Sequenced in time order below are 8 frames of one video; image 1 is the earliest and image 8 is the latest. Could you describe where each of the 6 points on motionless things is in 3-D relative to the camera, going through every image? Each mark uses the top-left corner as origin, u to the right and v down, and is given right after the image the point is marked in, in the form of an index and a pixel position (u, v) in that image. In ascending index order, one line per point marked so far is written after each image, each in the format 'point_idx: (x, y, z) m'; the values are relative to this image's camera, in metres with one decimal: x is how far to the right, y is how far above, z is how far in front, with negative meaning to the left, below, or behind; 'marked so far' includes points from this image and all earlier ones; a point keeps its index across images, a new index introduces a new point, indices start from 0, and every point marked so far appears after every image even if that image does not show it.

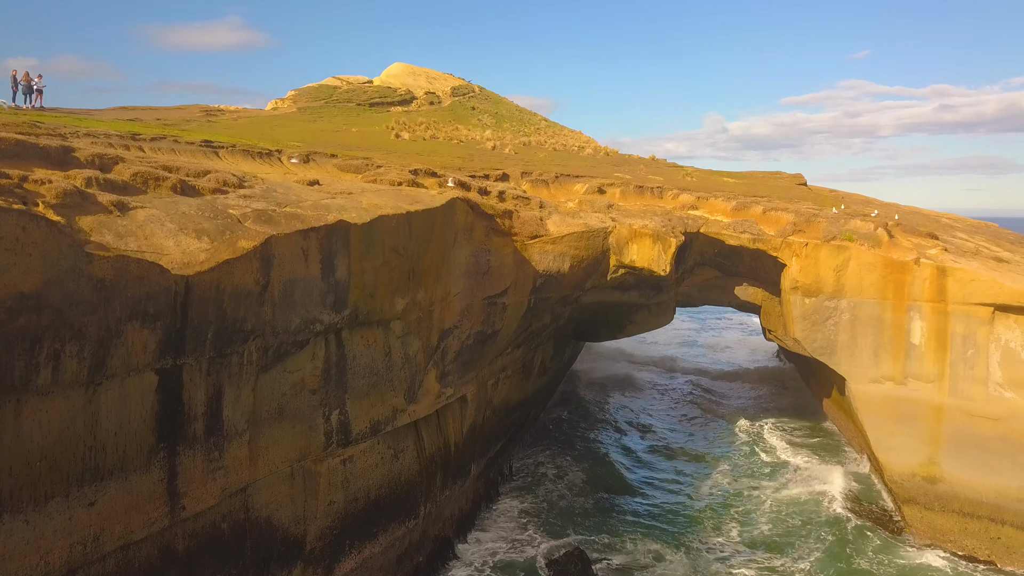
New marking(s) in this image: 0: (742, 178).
0: (+4.5, +2.1, +19.0) m
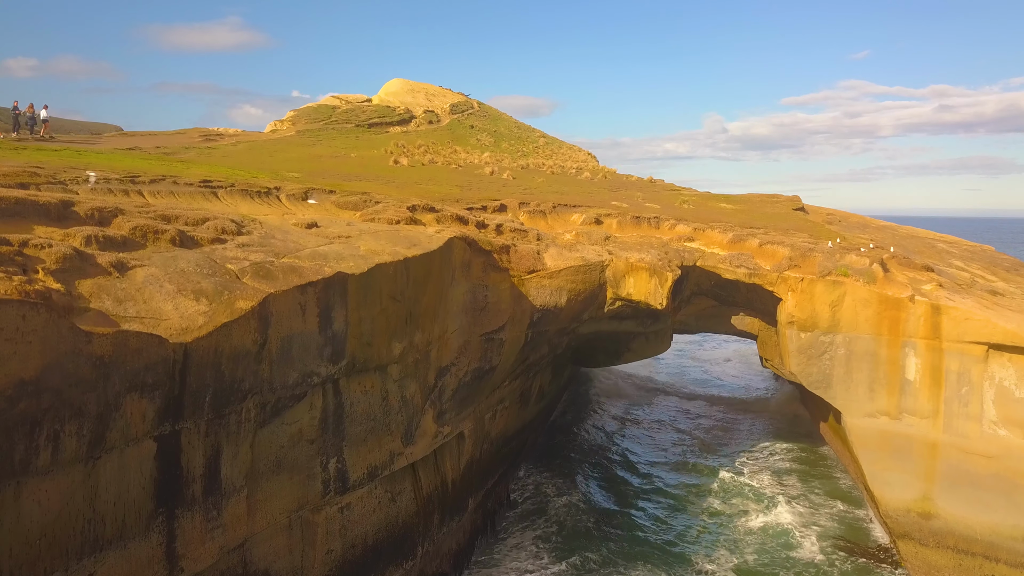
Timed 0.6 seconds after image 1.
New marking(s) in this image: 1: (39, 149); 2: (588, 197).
0: (+4.4, +1.6, +19.0) m
1: (-7.0, +2.0, +14.4) m
2: (+1.4, +1.7, +17.7) m
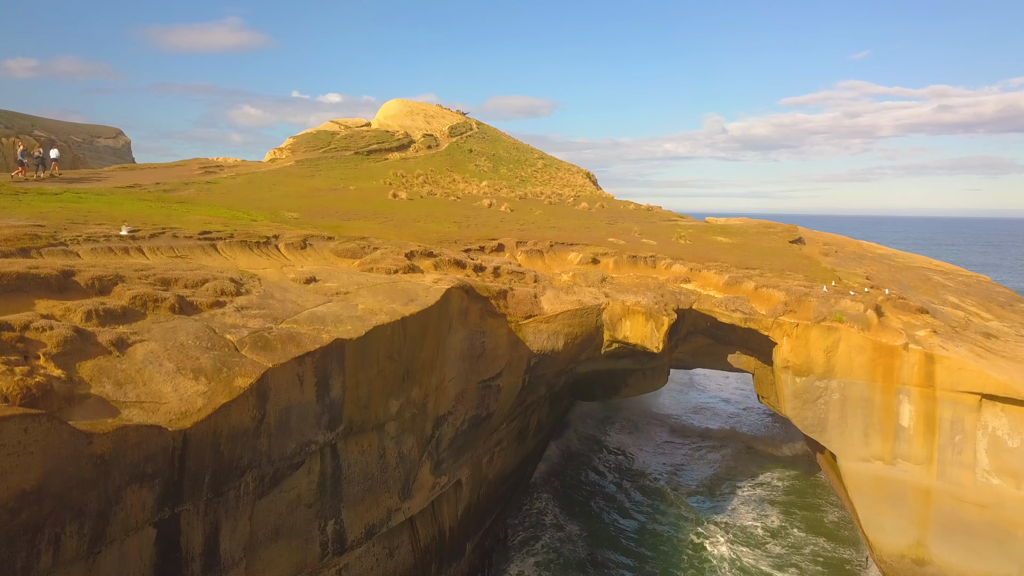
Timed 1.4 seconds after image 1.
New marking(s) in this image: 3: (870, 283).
0: (+4.4, +1.0, +19.1) m
1: (-7.0, +1.4, +14.5) m
2: (+1.3, +1.0, +17.8) m
3: (+6.0, +0.1, +16.2) m
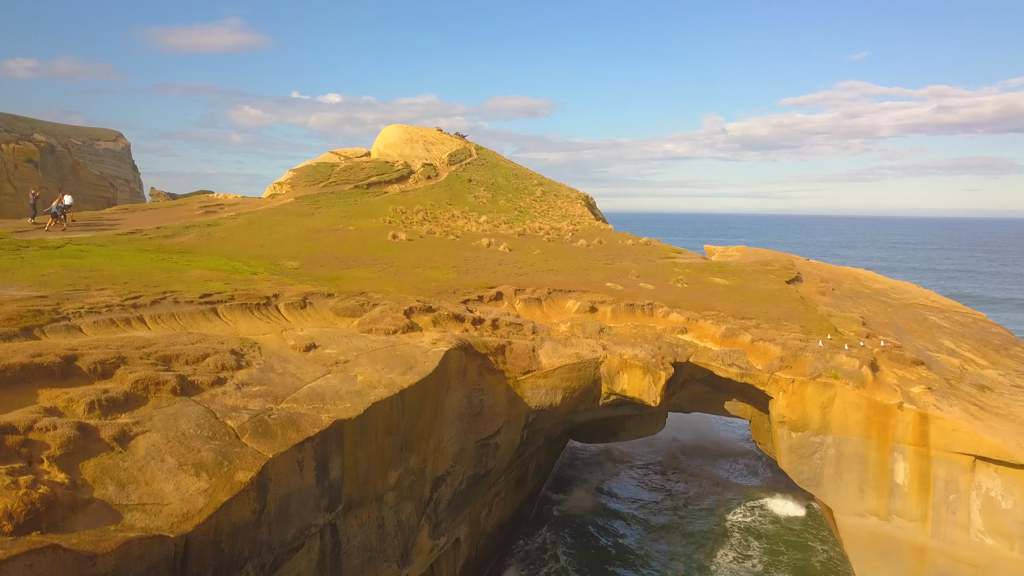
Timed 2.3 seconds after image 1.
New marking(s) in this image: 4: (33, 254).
0: (+4.3, +0.2, +19.3) m
1: (-7.0, +0.6, +14.6) m
2: (+1.3, +0.2, +17.9) m
3: (+6.0, -0.7, +16.4) m
4: (-6.9, +0.5, +14.0) m
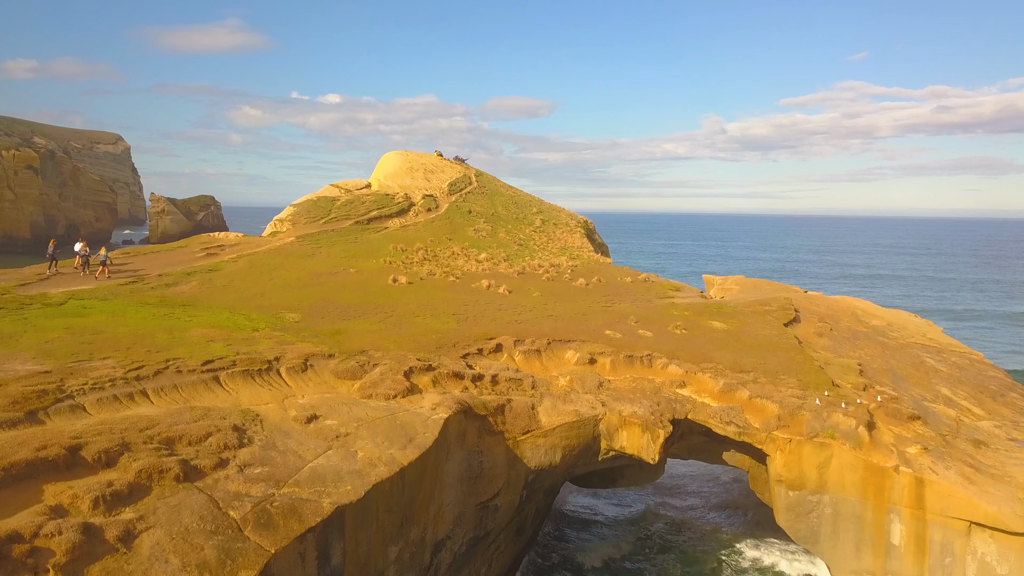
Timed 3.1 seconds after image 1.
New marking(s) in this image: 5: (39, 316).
0: (+4.3, -0.7, +19.4) m
1: (-7.0, -0.3, +14.7) m
2: (+1.3, -0.6, +18.0) m
3: (+5.9, -1.6, +16.5) m
4: (-6.9, -0.4, +14.1) m
5: (-6.9, -0.4, +14.1) m
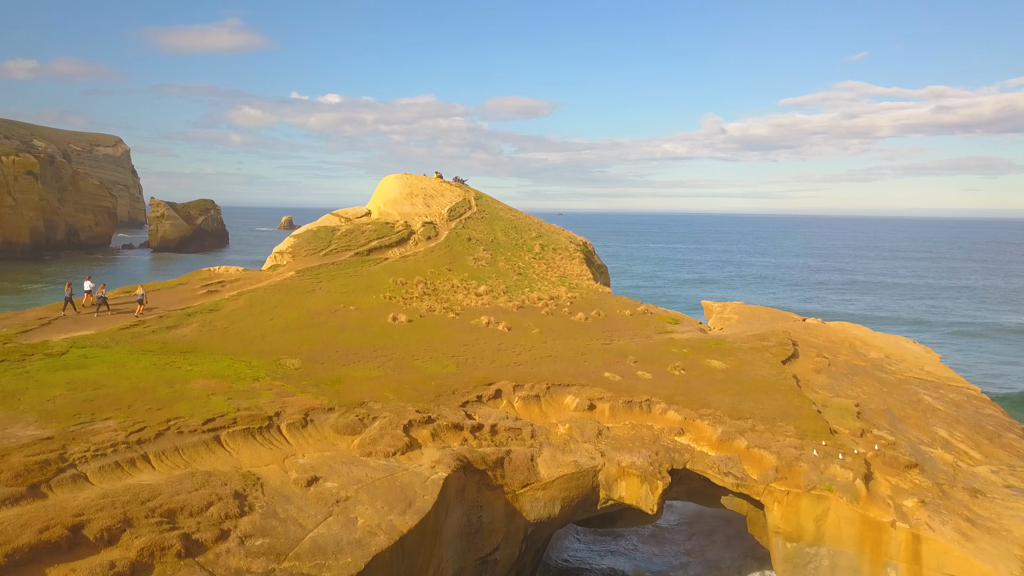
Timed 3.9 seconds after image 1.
0: (+4.3, -1.5, +19.5) m
1: (-7.0, -1.1, +14.8) m
2: (+1.3, -1.4, +18.1) m
3: (+5.9, -2.3, +16.6) m
4: (-6.9, -1.1, +14.2) m
5: (-6.9, -1.2, +14.2) m
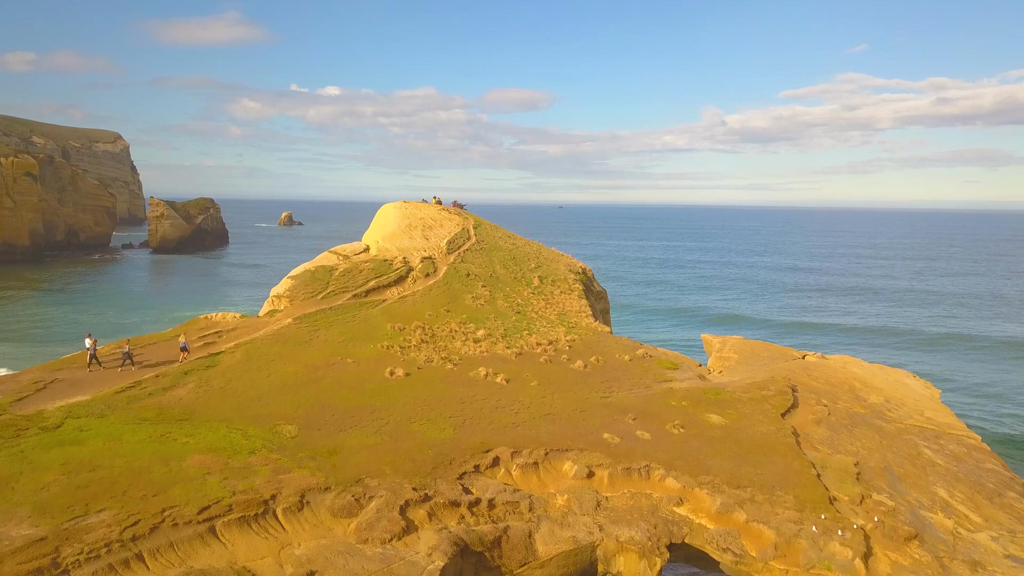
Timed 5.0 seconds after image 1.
0: (+4.3, -2.5, +19.4) m
1: (-7.1, -2.2, +14.7) m
2: (+1.2, -2.5, +18.0) m
3: (+5.9, -3.4, +16.5) m
4: (-7.0, -2.3, +14.1) m
5: (-6.9, -2.3, +14.1) m
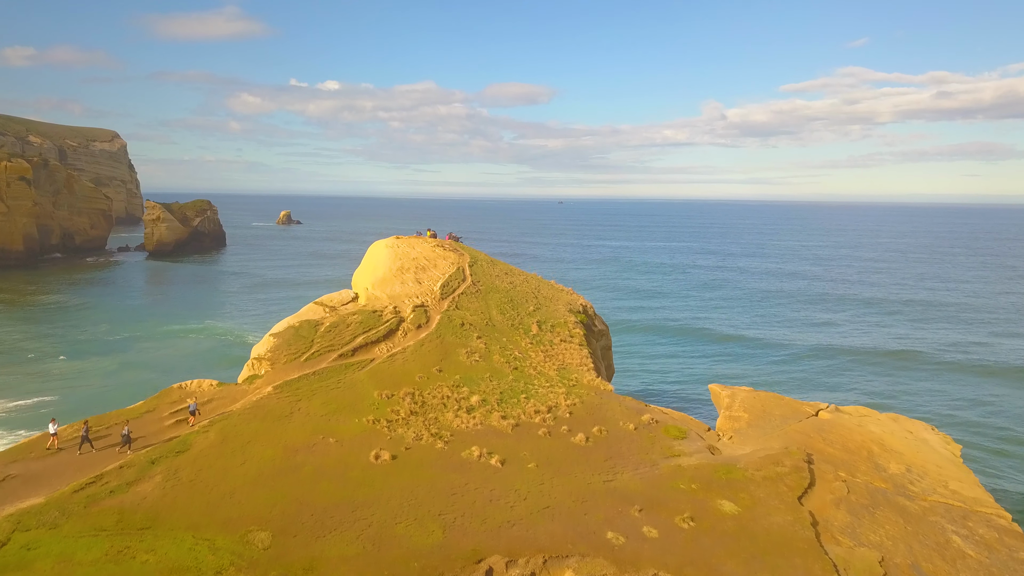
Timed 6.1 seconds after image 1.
0: (+4.2, -3.9, +17.9) m
1: (-7.2, -3.6, +13.2) m
2: (+1.2, -3.9, +16.6) m
3: (+5.8, -4.9, +15.0) m
4: (-7.1, -3.7, +12.7) m
5: (-7.0, -3.7, +12.6) m
